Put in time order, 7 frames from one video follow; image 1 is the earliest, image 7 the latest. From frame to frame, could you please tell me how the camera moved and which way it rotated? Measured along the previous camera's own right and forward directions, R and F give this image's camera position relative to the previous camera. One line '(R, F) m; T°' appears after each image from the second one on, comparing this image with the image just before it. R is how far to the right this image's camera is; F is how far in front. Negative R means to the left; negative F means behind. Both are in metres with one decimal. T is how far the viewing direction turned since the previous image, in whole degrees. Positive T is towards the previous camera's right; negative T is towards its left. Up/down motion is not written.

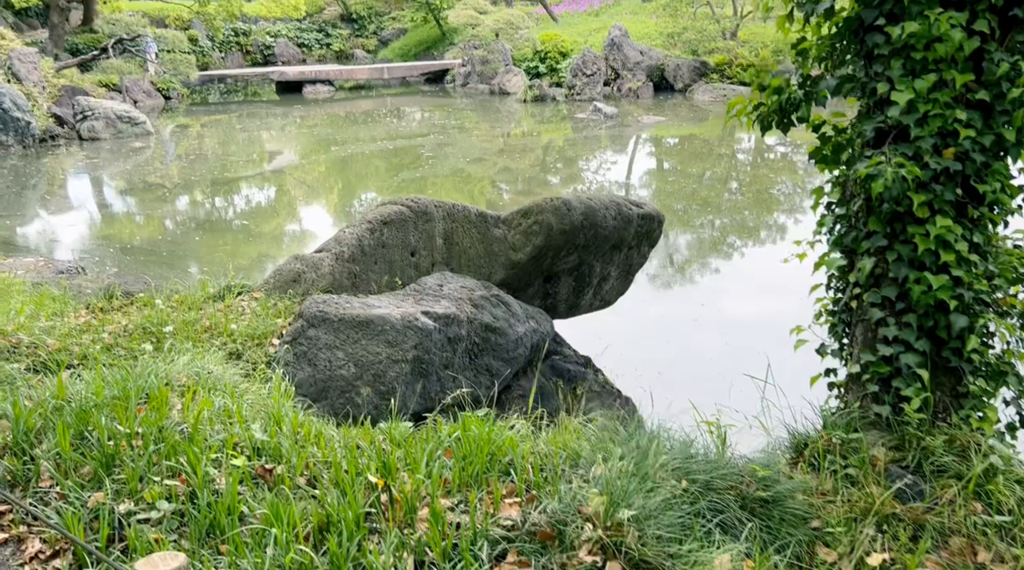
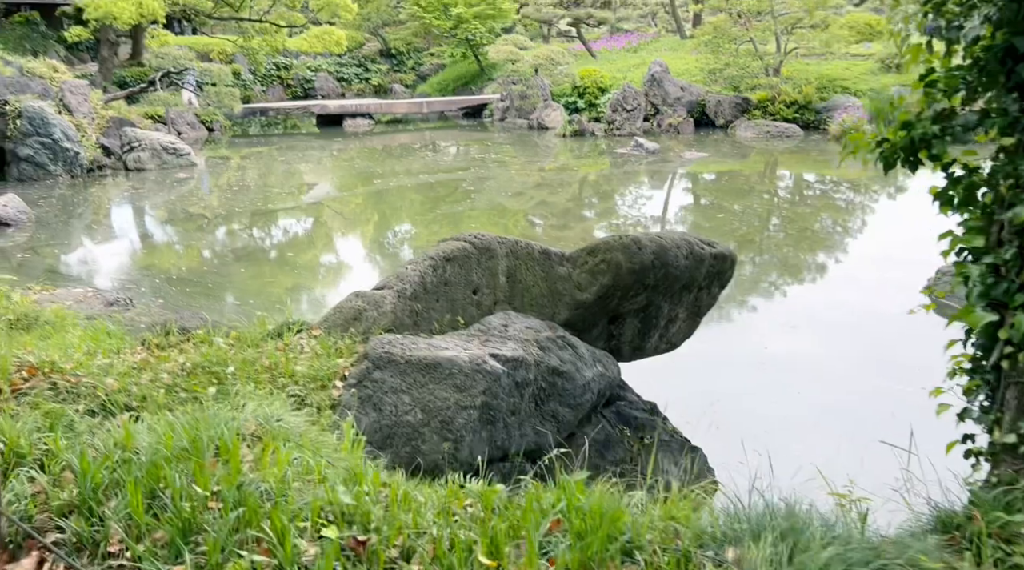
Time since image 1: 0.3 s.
(-0.1, +0.2) m; -2°
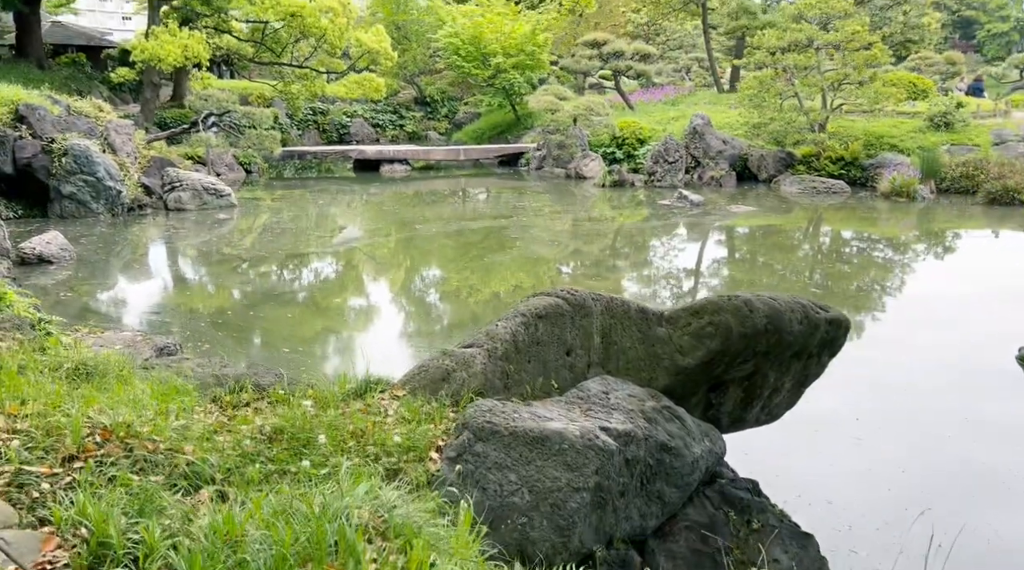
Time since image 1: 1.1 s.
(-0.3, +0.3) m; -1°
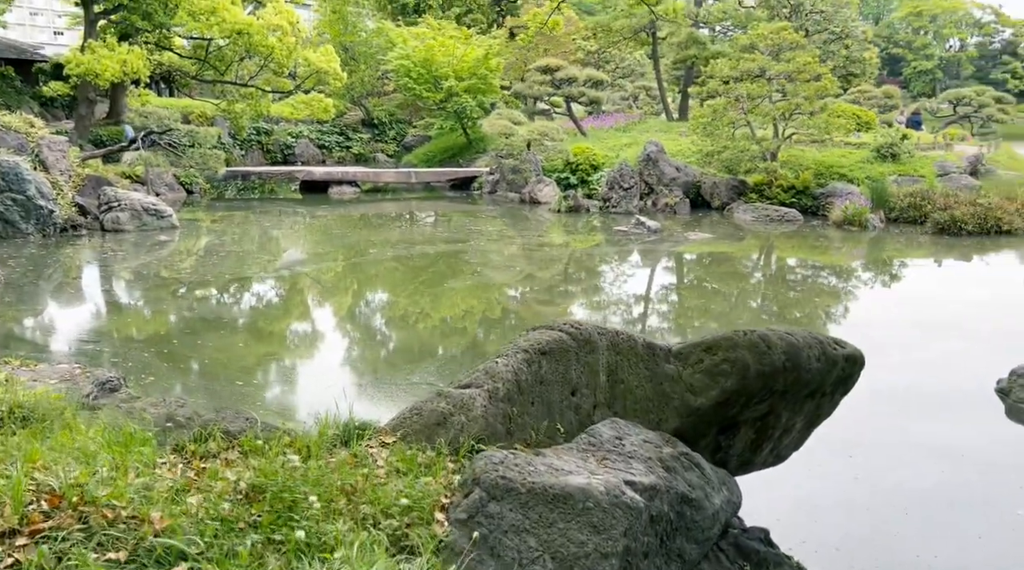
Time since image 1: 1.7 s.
(-0.2, +0.4) m; +4°
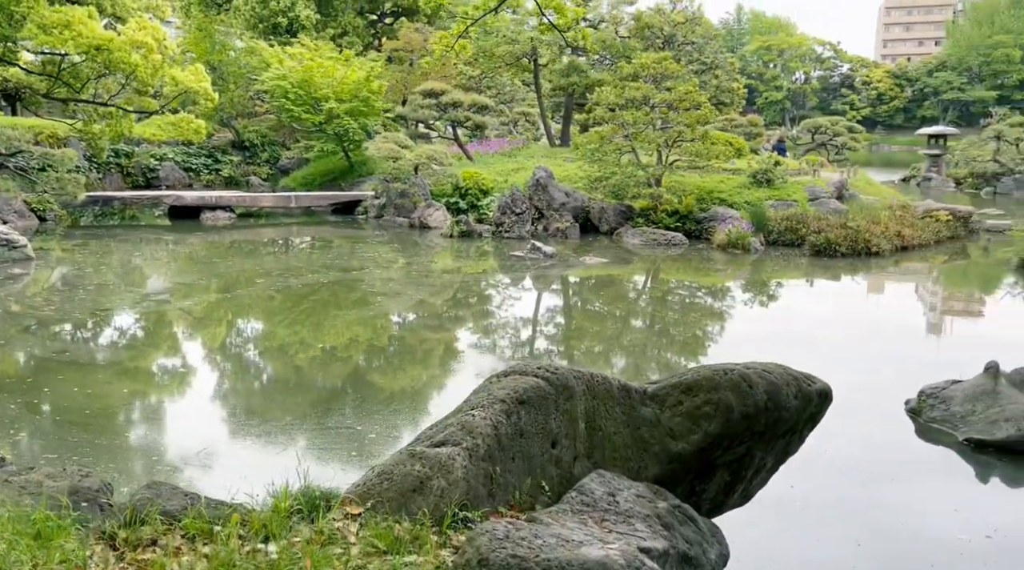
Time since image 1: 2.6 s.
(-0.3, +0.4) m; +8°
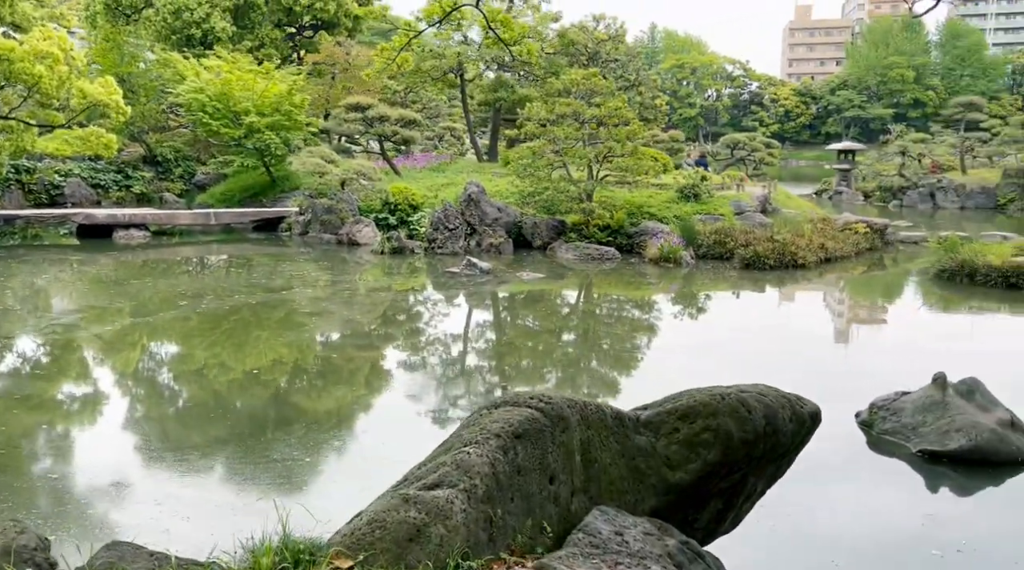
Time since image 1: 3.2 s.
(-0.2, +0.2) m; +5°
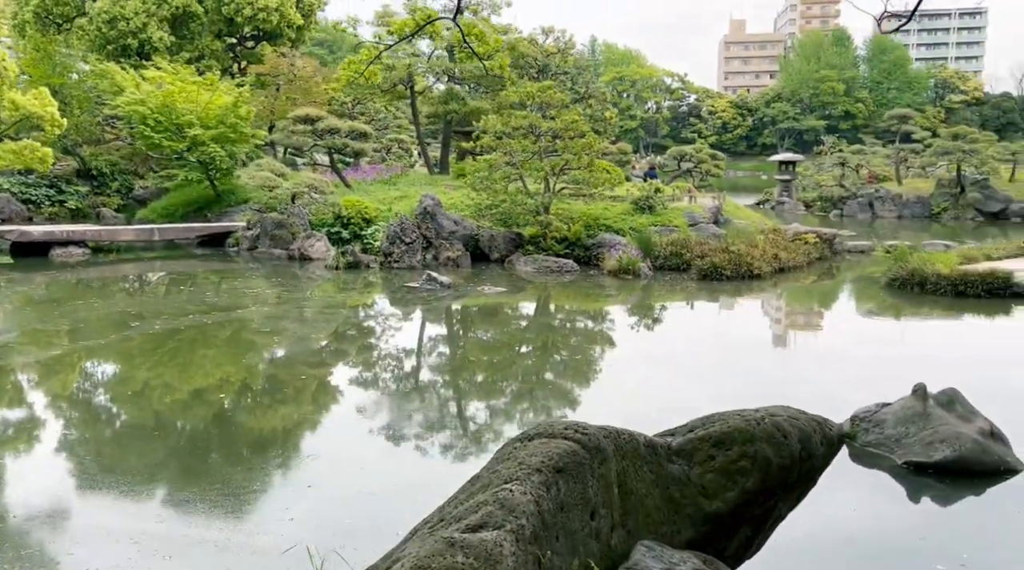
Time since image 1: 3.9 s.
(-0.2, +0.2) m; +3°
